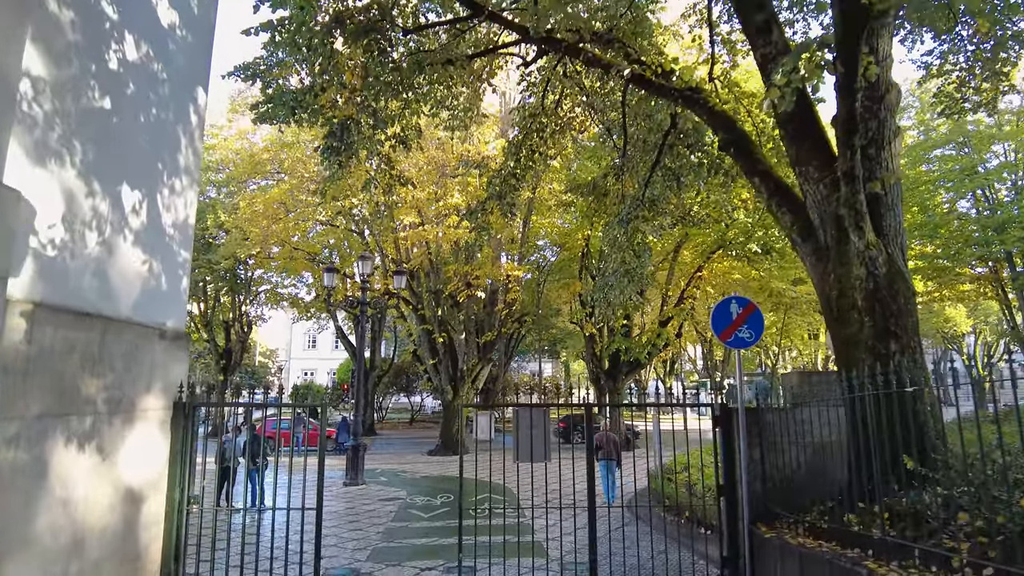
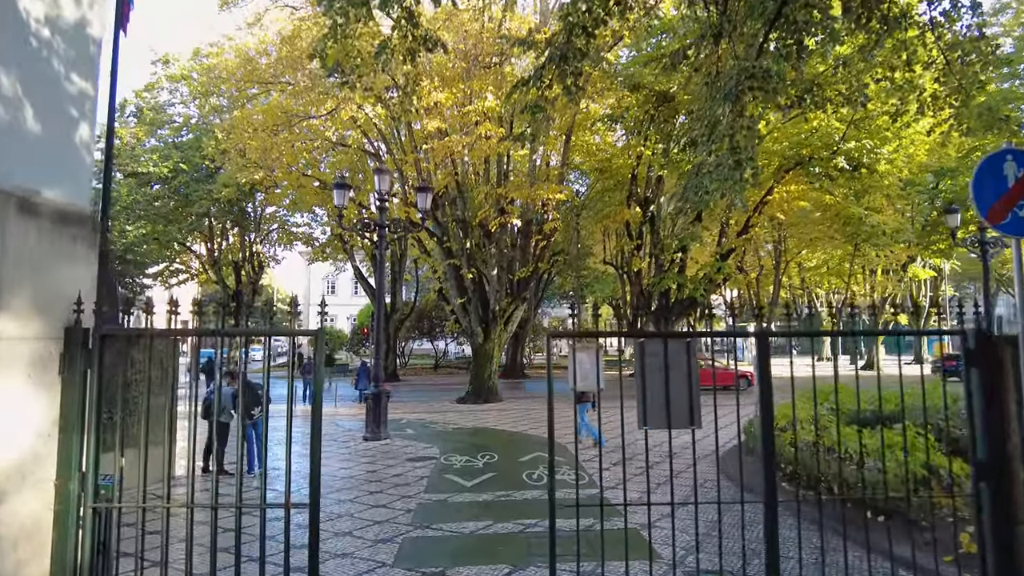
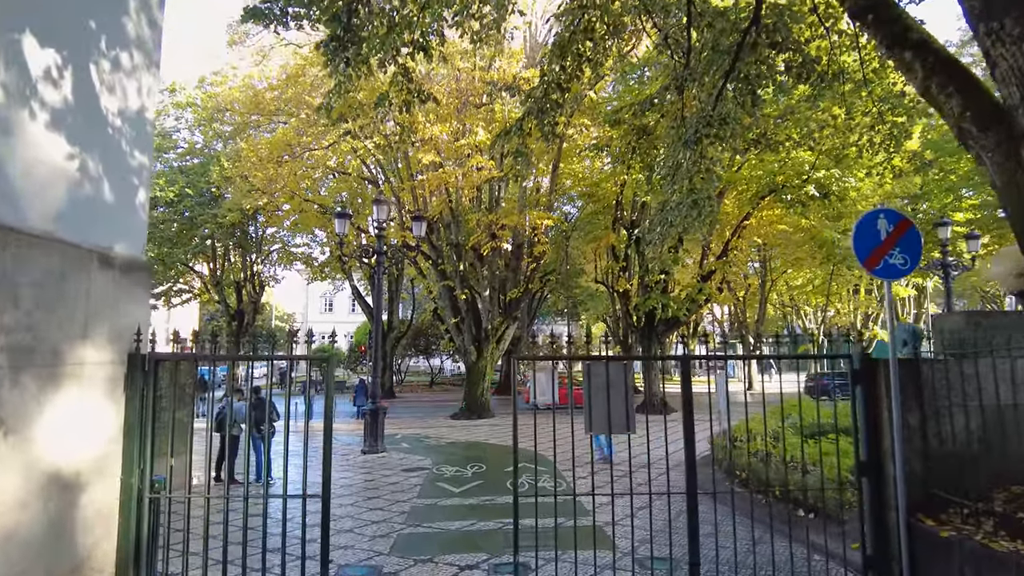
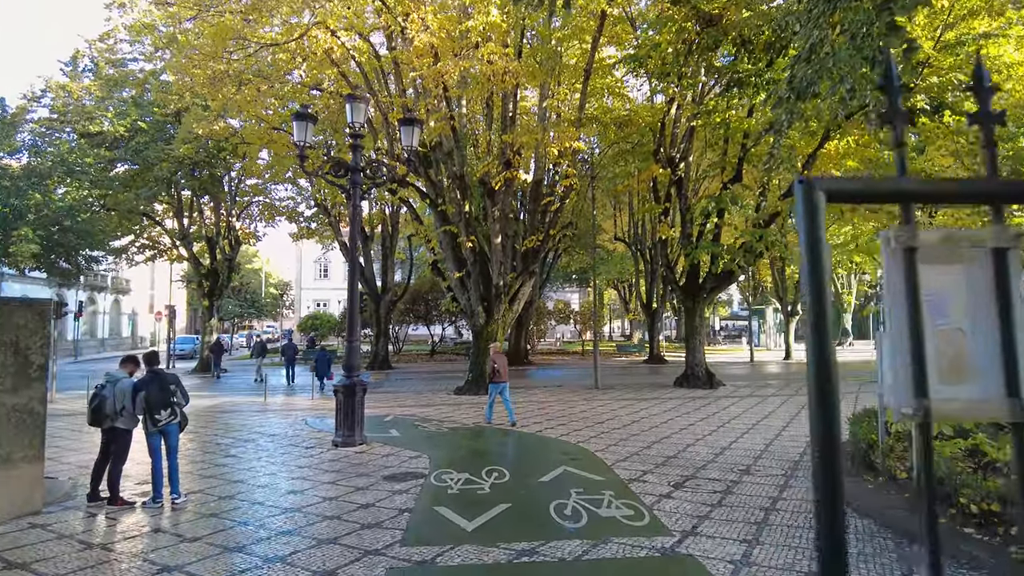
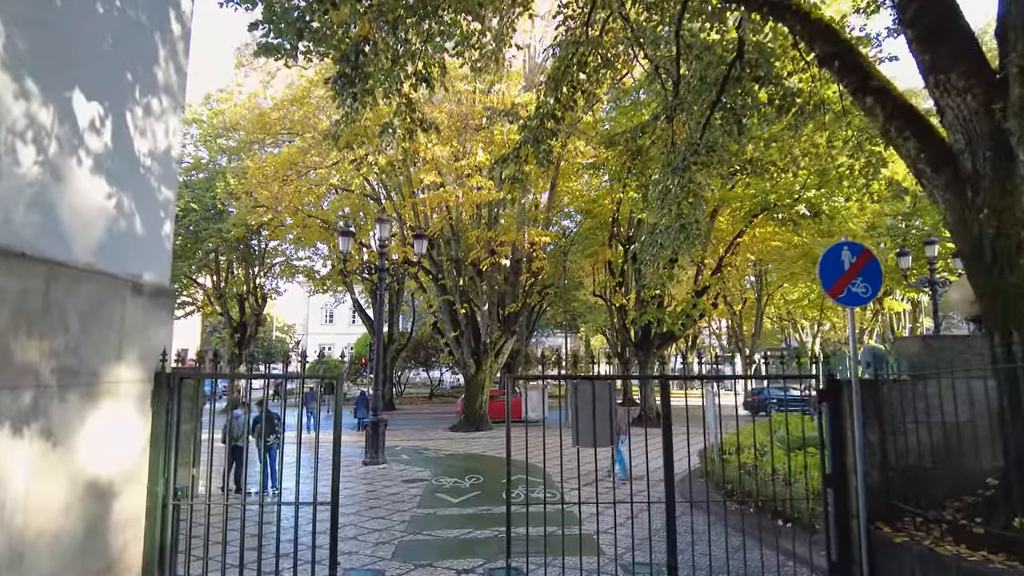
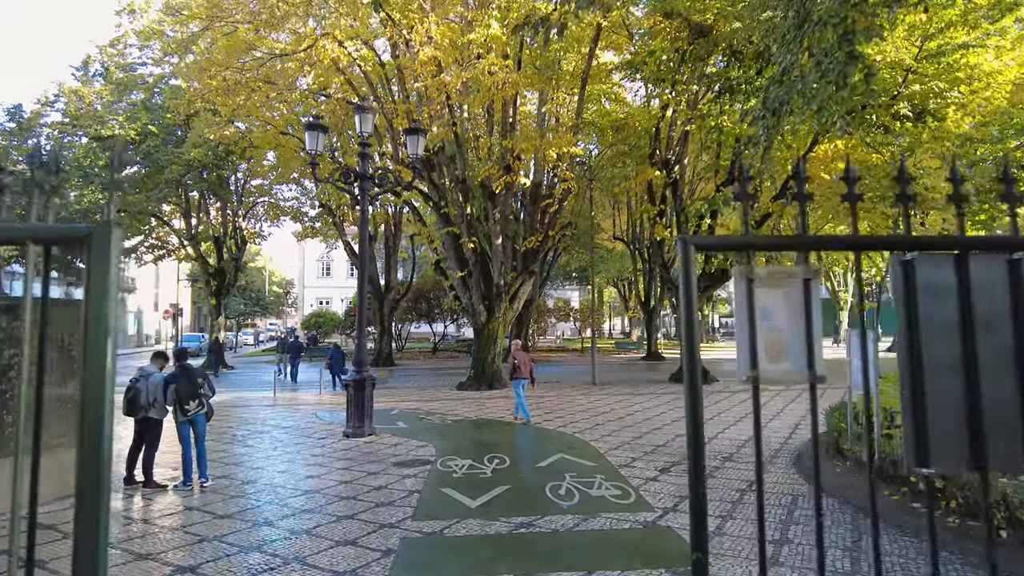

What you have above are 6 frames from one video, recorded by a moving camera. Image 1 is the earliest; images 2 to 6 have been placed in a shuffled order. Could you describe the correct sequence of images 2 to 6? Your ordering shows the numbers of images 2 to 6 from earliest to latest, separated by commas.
5, 3, 2, 6, 4
